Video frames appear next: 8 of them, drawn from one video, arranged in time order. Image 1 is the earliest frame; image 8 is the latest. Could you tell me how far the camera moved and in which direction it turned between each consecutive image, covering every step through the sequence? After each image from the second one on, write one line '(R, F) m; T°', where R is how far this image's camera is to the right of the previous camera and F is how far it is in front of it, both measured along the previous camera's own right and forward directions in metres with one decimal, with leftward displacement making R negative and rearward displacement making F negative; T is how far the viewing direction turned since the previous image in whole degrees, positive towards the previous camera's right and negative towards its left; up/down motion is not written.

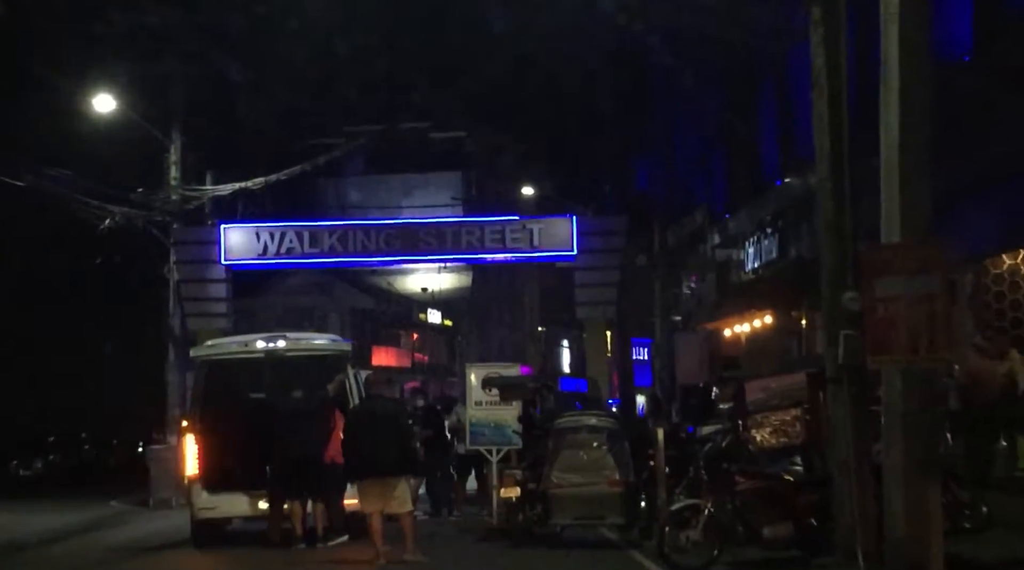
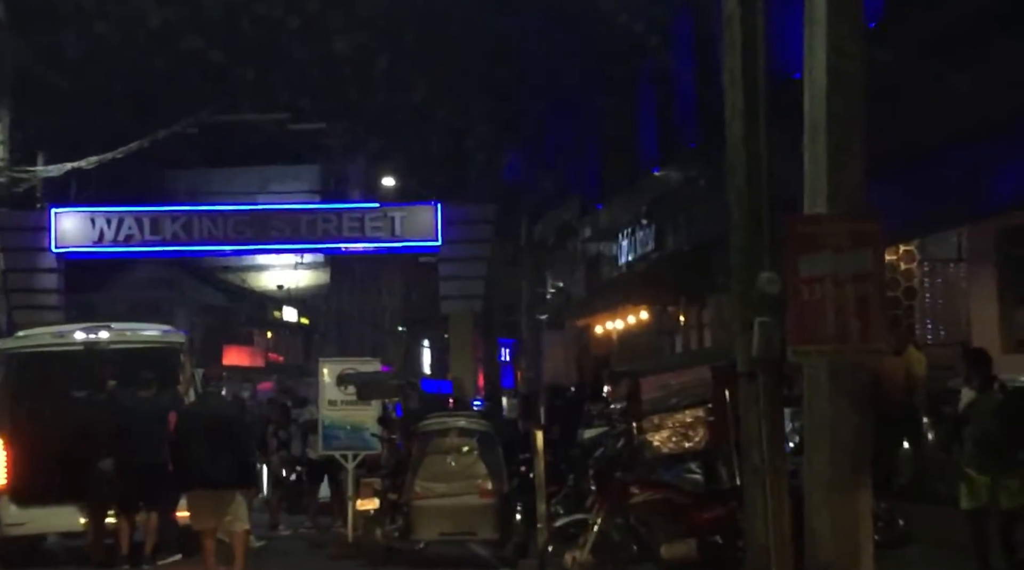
(0.0, +2.0) m; +5°
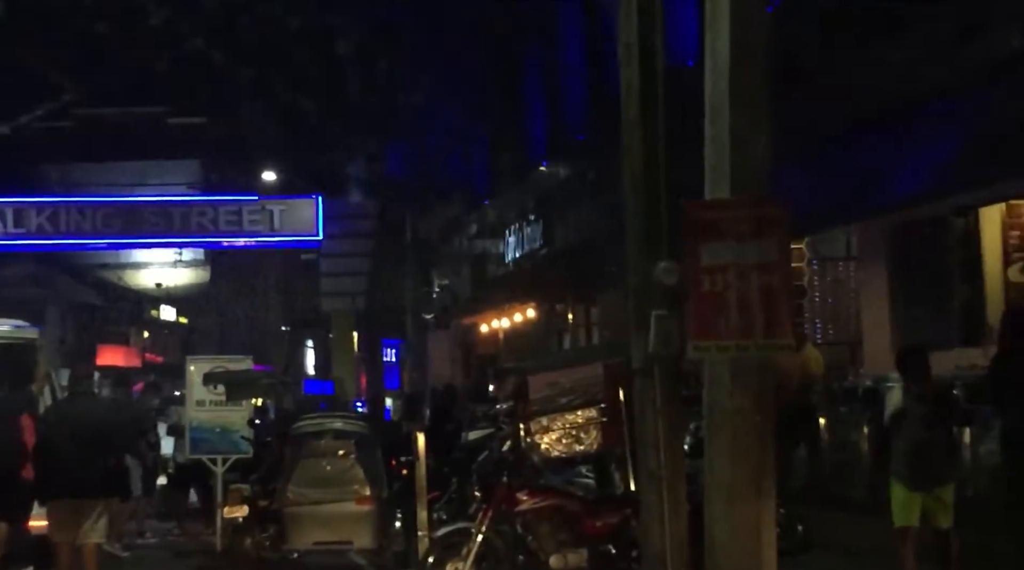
(+0.1, +0.9) m; +4°
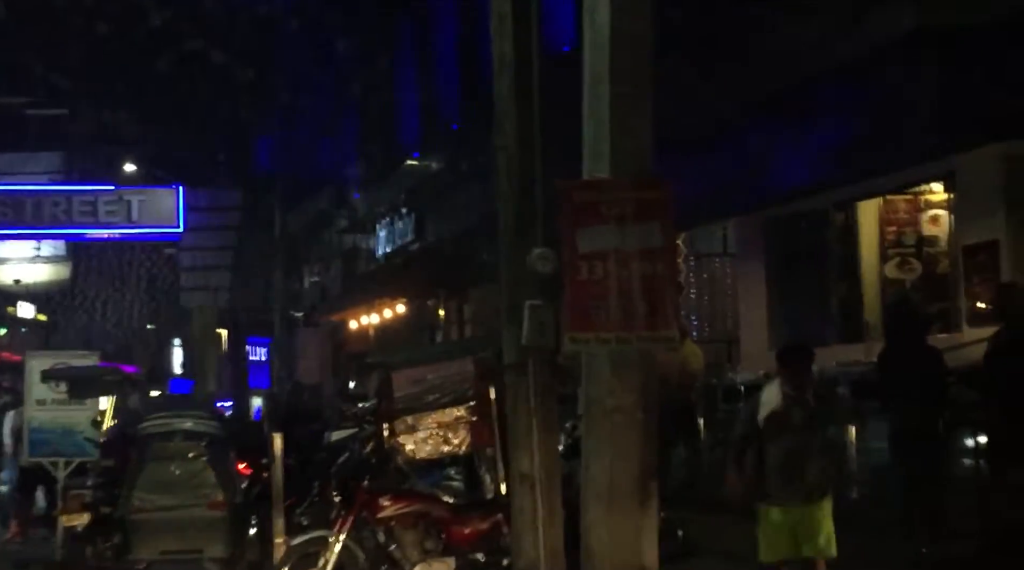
(+0.1, +0.8) m; +5°
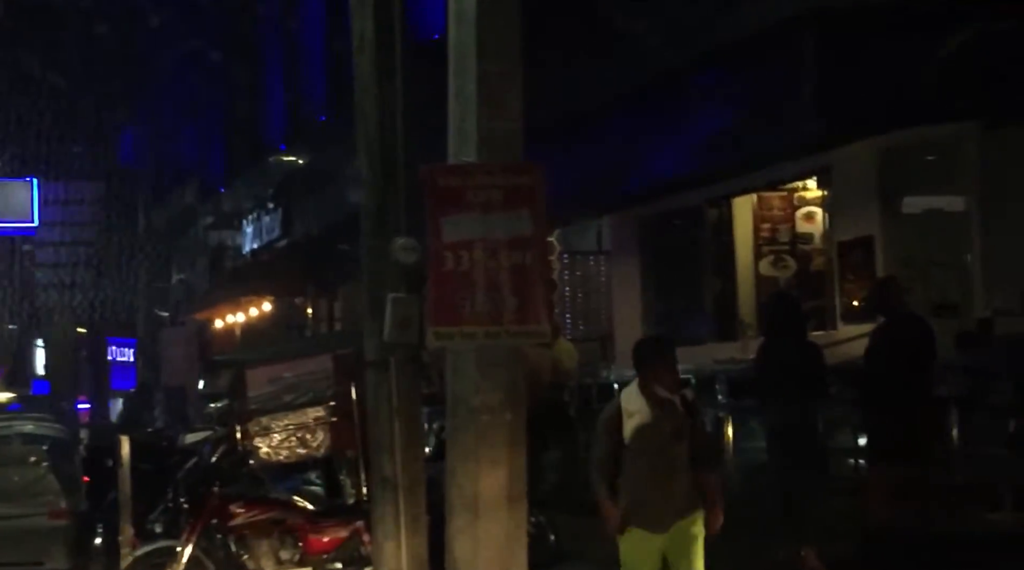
(+0.1, +0.6) m; +4°
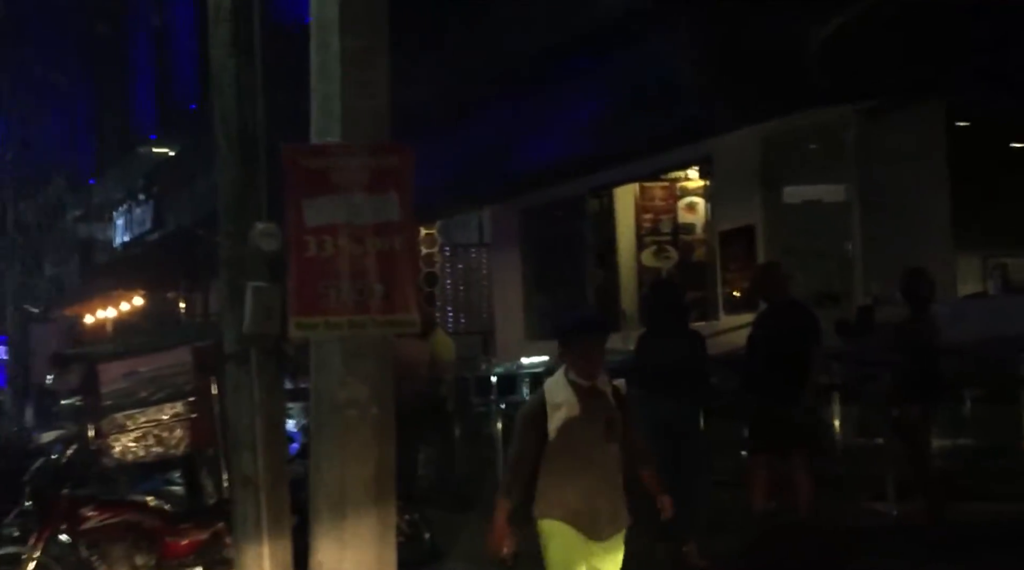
(+0.1, +0.4) m; +4°
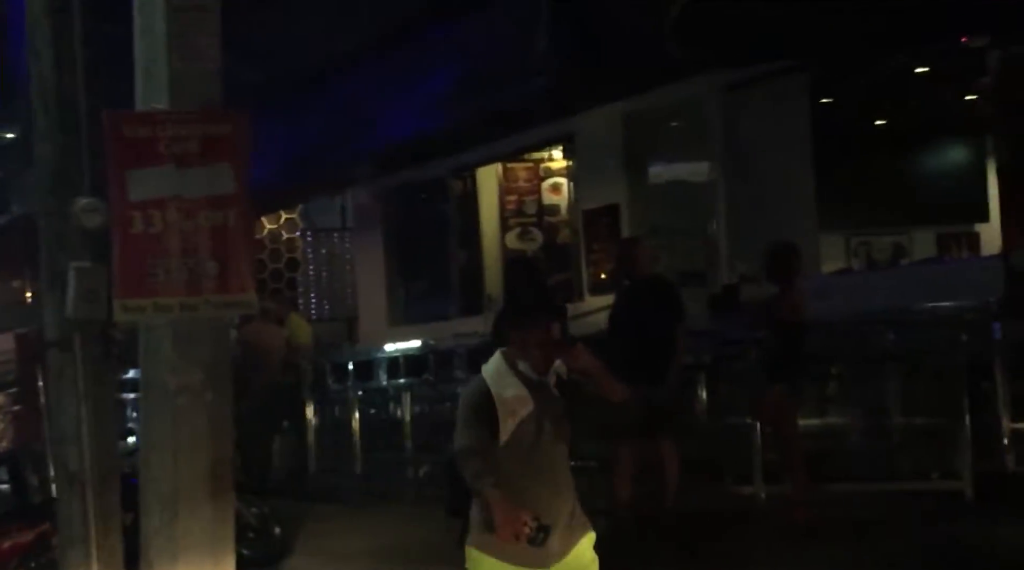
(+0.1, +0.5) m; +5°
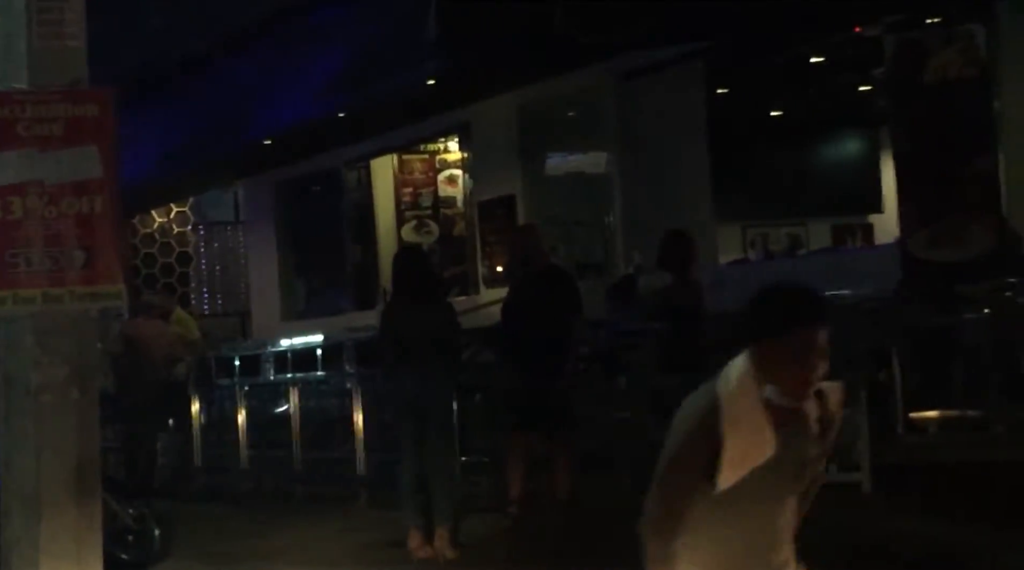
(+0.1, +0.3) m; +4°
